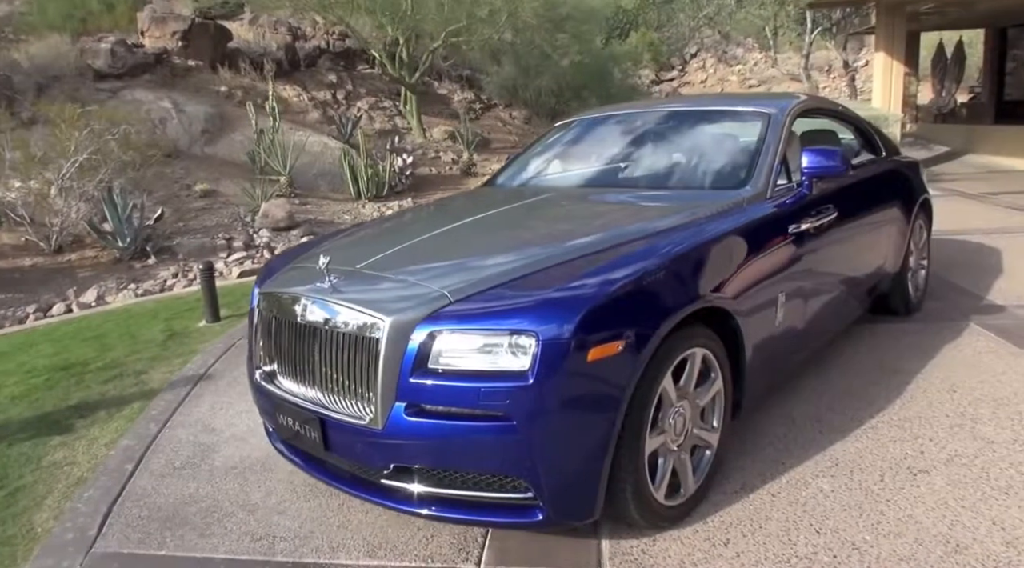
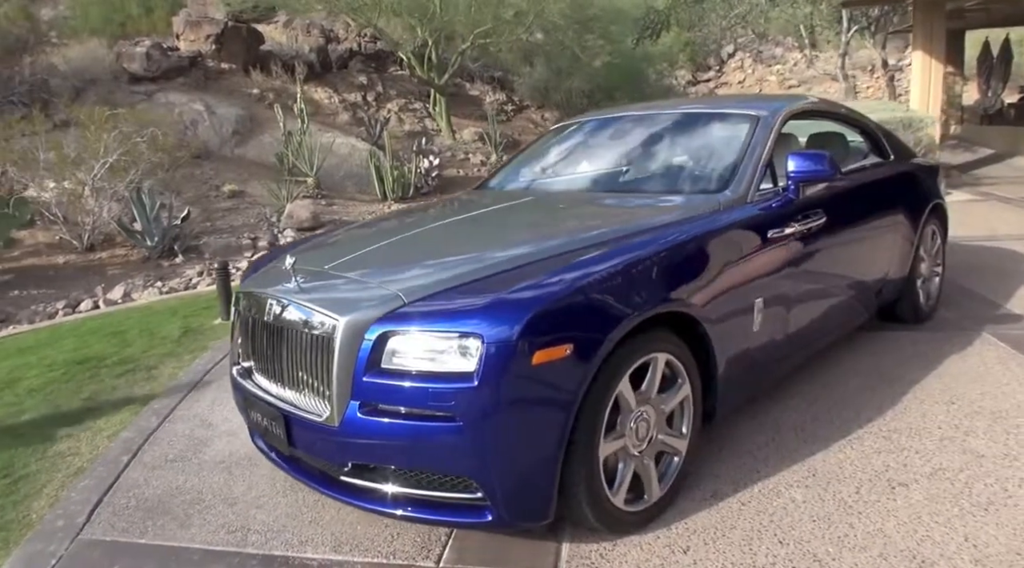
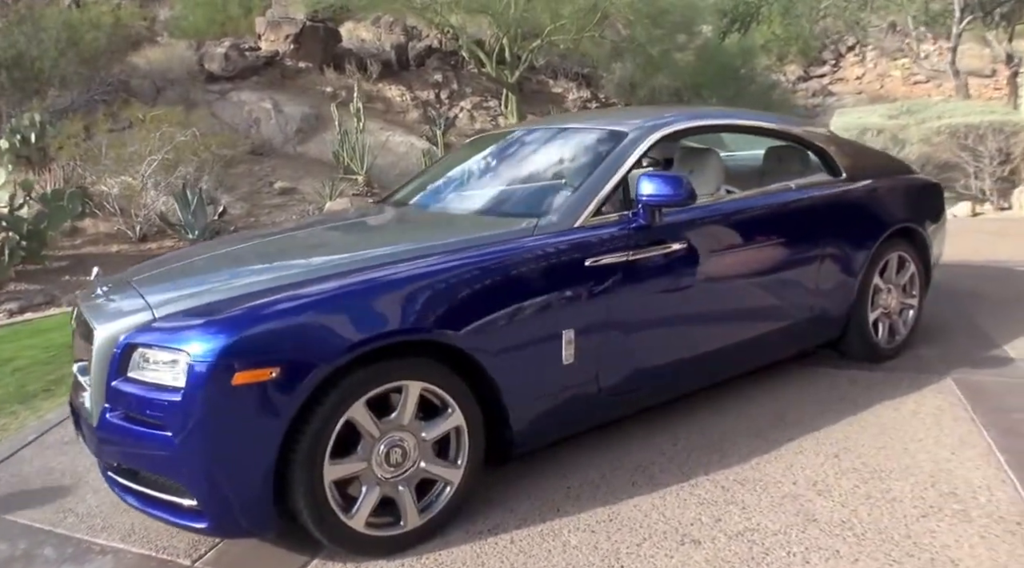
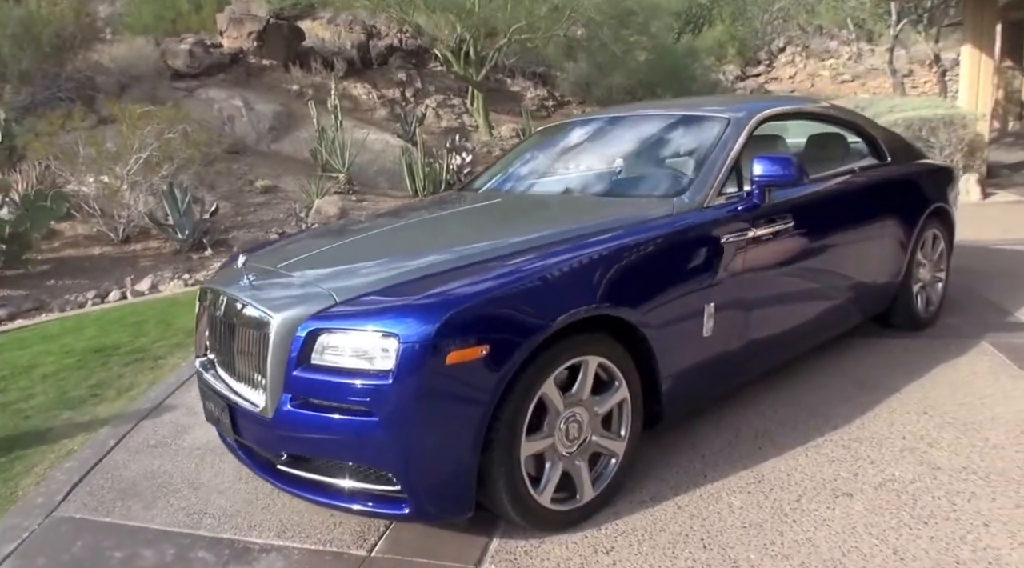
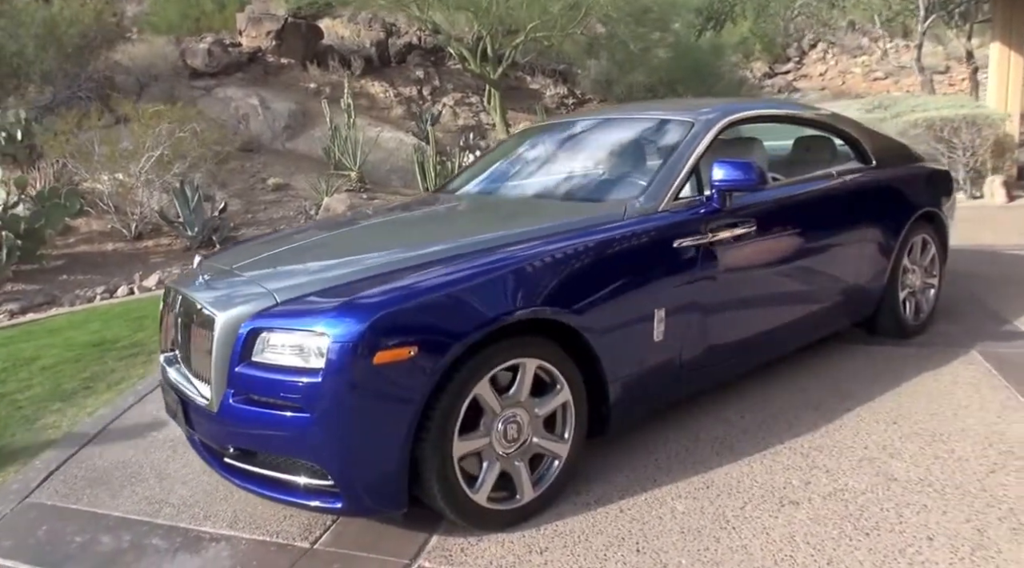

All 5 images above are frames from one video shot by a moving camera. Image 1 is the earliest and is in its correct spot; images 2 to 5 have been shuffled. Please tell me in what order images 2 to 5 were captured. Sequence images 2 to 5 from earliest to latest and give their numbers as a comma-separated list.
2, 4, 5, 3
